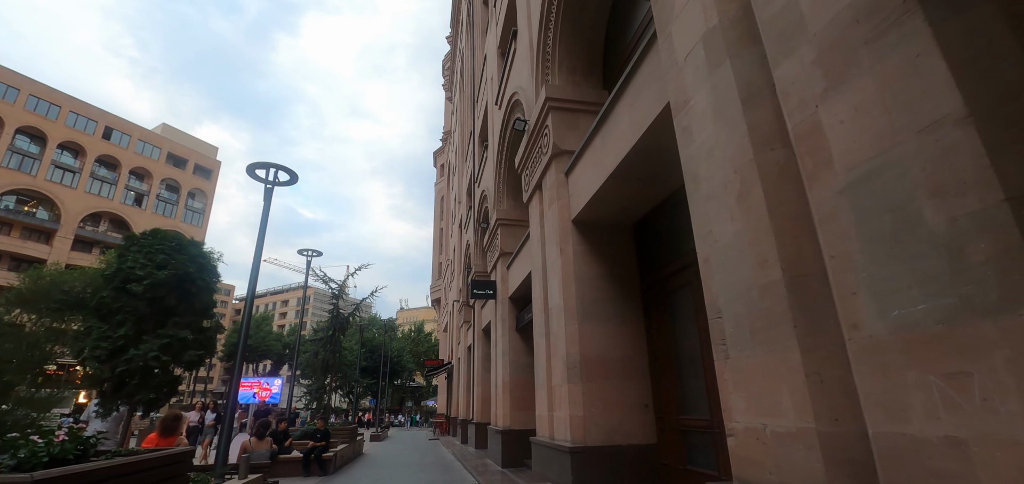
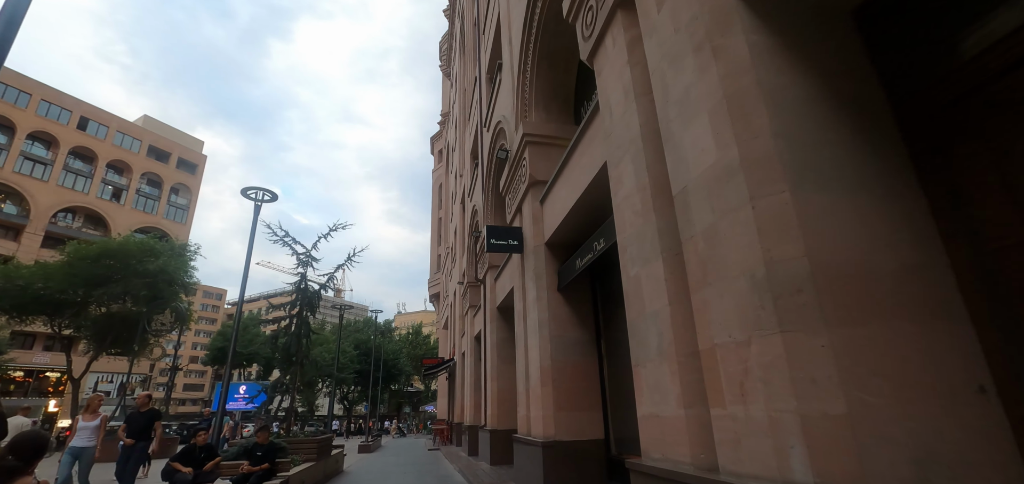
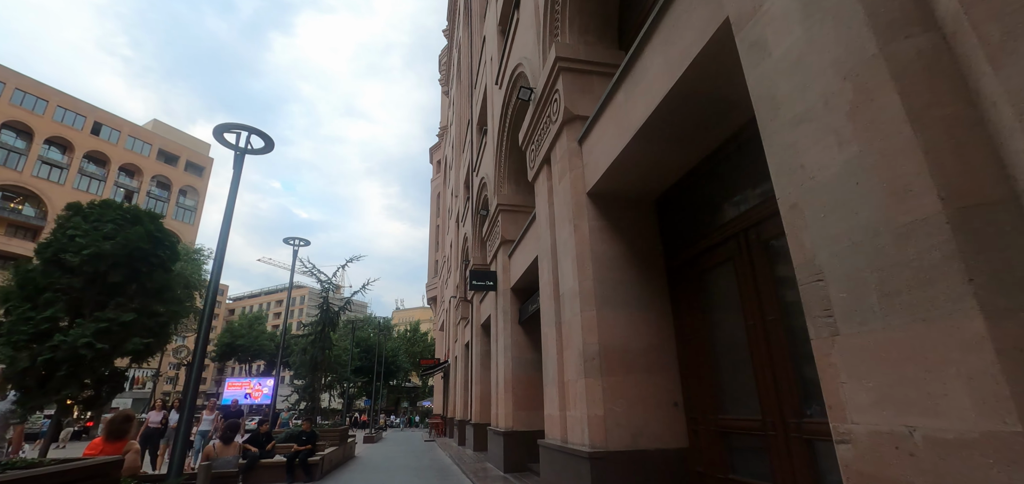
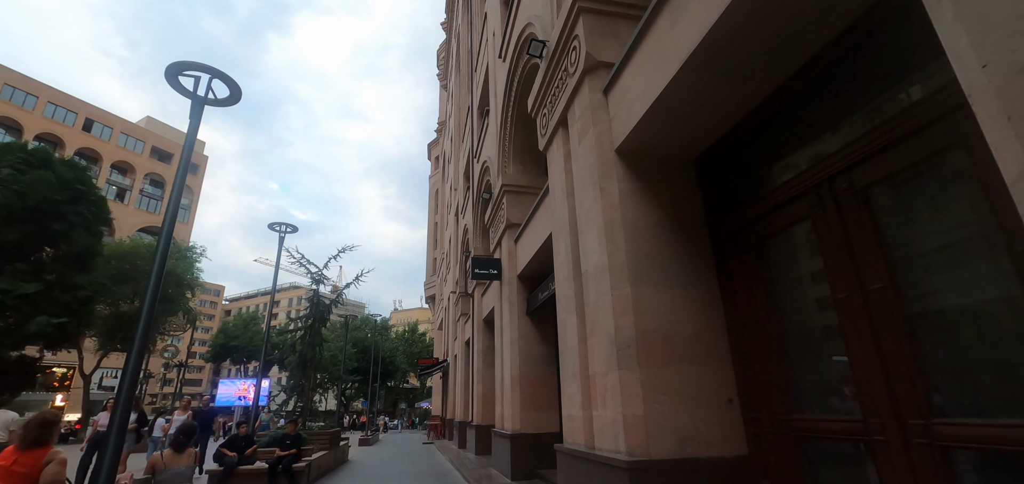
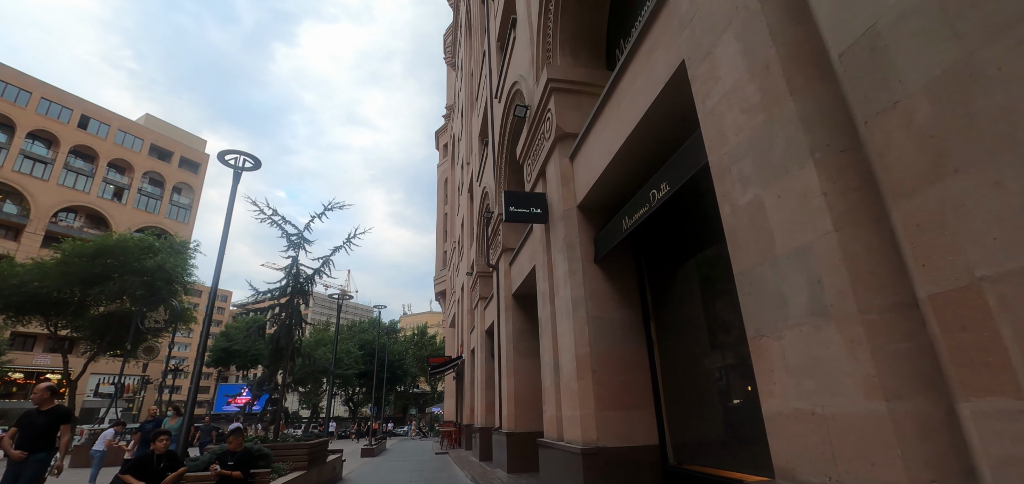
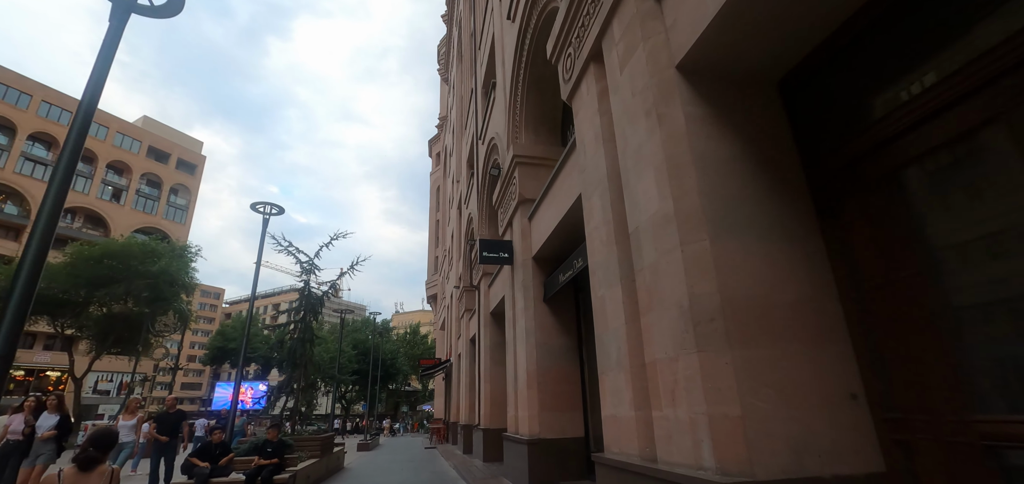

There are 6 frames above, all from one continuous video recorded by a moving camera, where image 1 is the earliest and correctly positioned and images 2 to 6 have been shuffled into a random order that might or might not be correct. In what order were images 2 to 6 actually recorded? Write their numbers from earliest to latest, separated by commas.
3, 4, 6, 2, 5
